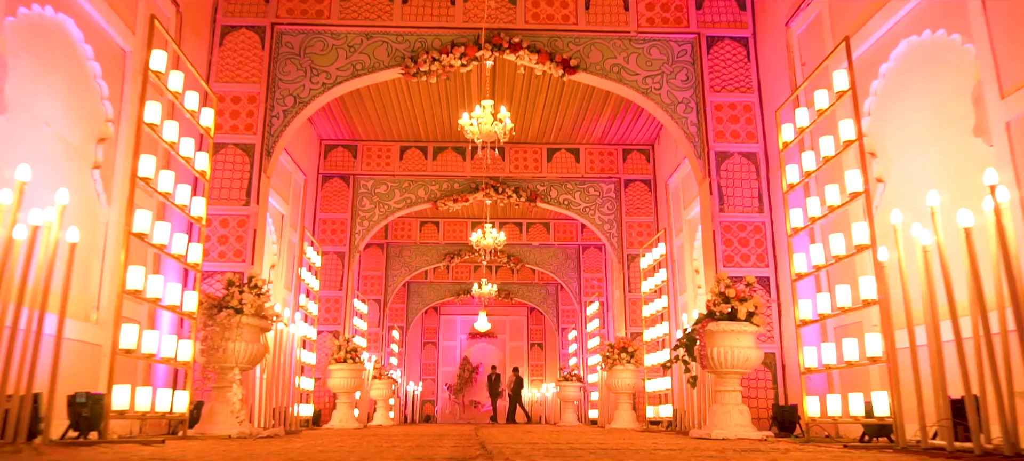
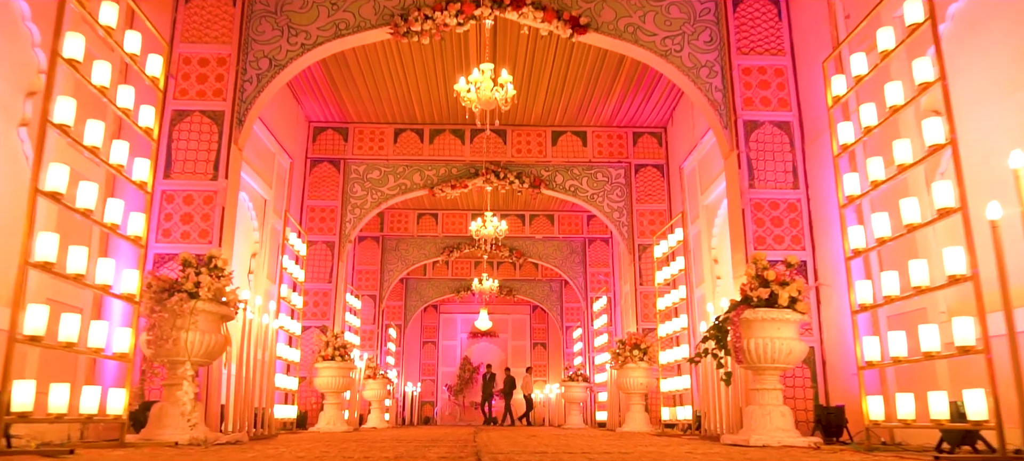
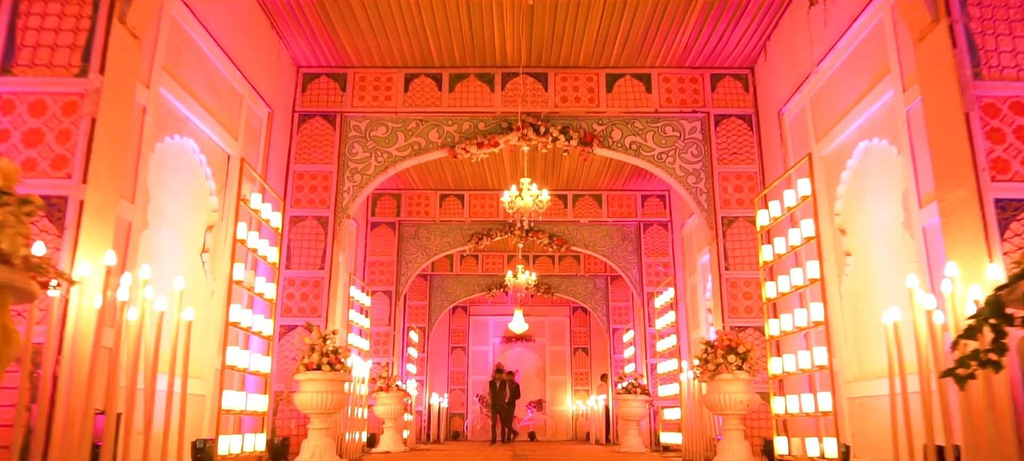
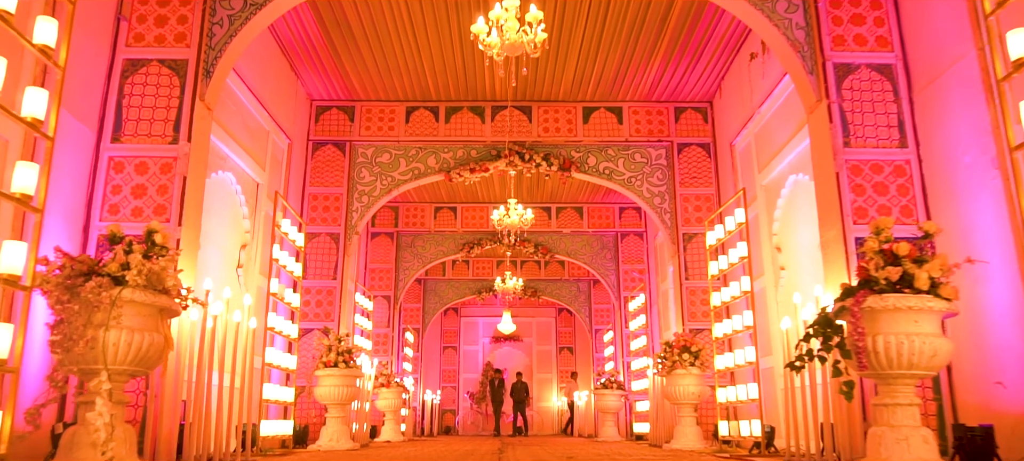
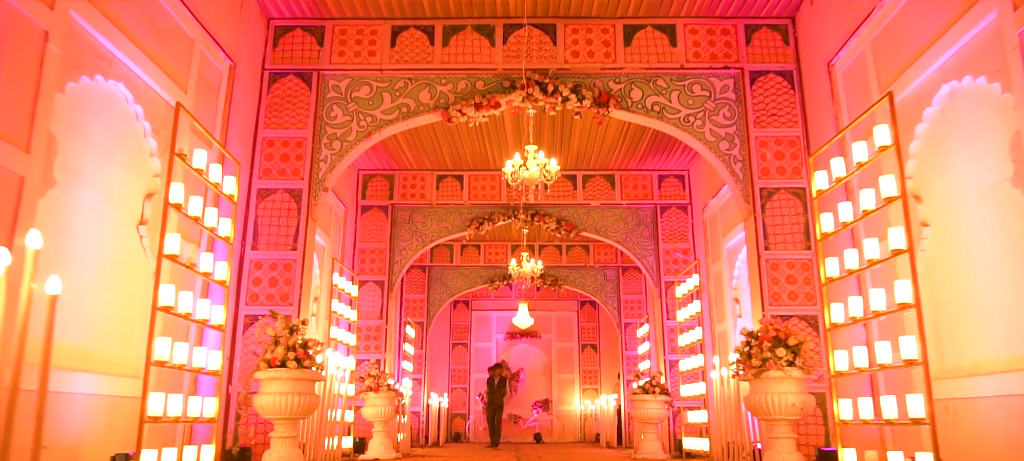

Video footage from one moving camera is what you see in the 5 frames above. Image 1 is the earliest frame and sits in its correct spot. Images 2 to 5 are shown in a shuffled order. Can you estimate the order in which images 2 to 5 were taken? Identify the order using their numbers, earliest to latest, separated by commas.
2, 4, 3, 5
